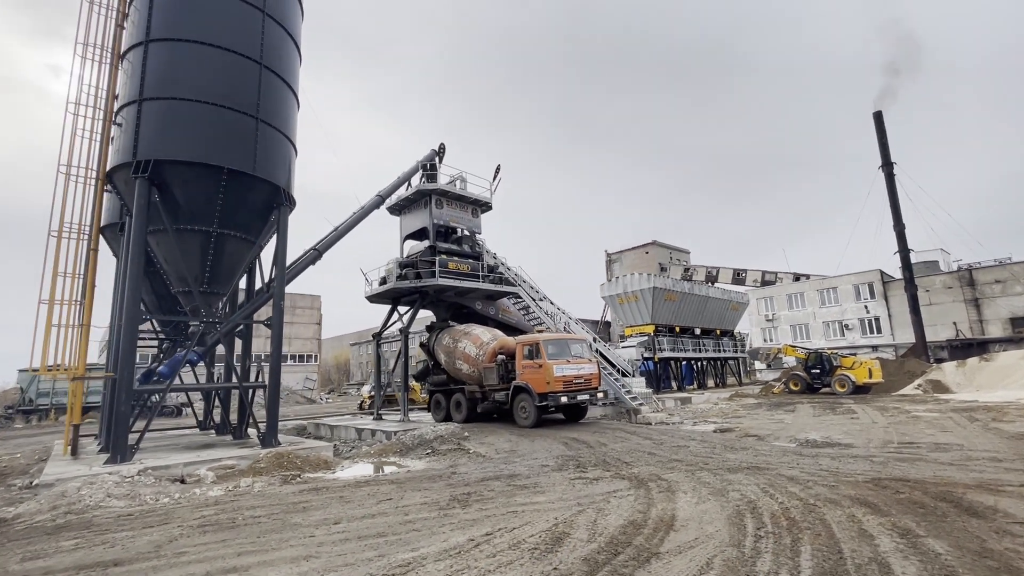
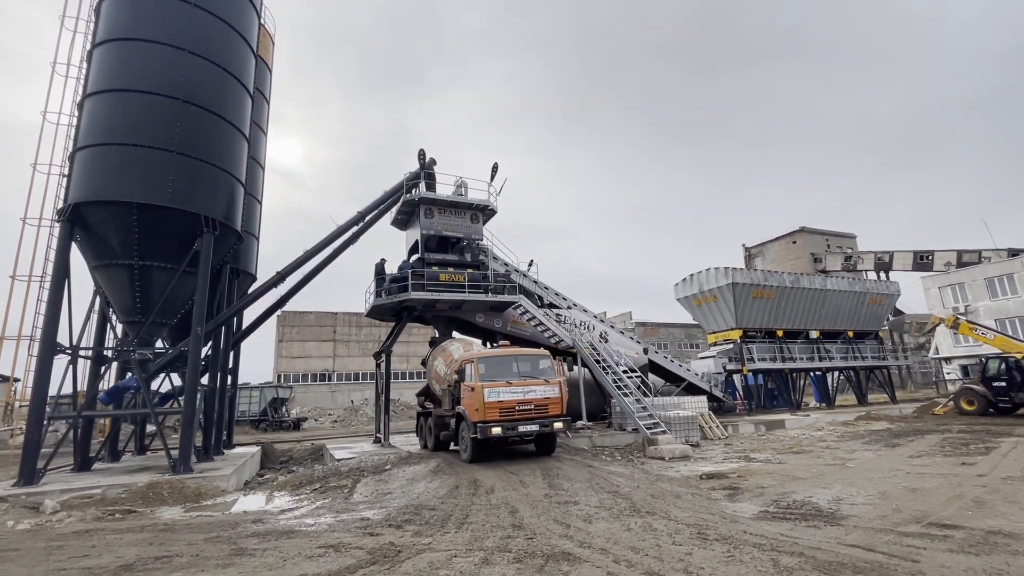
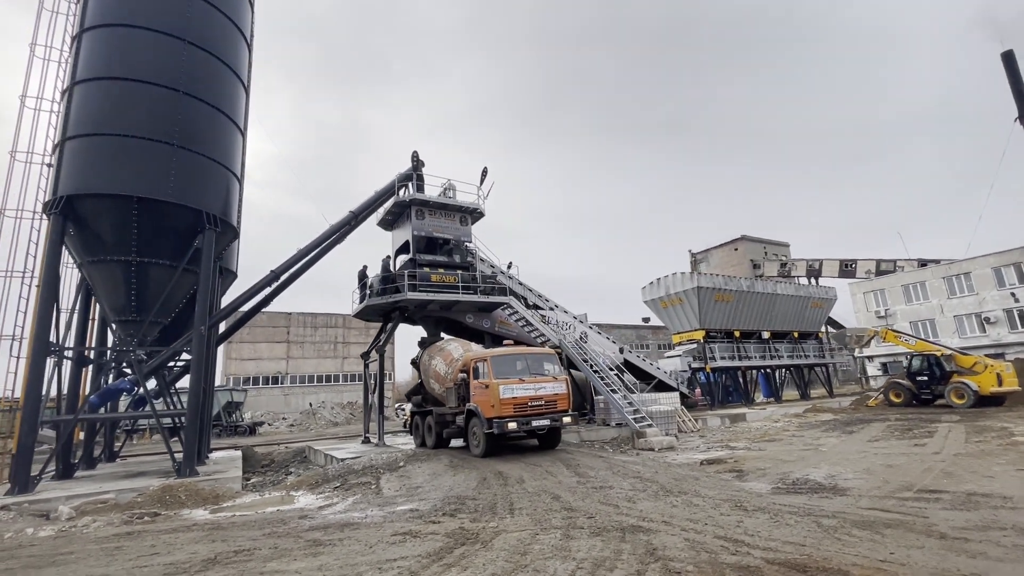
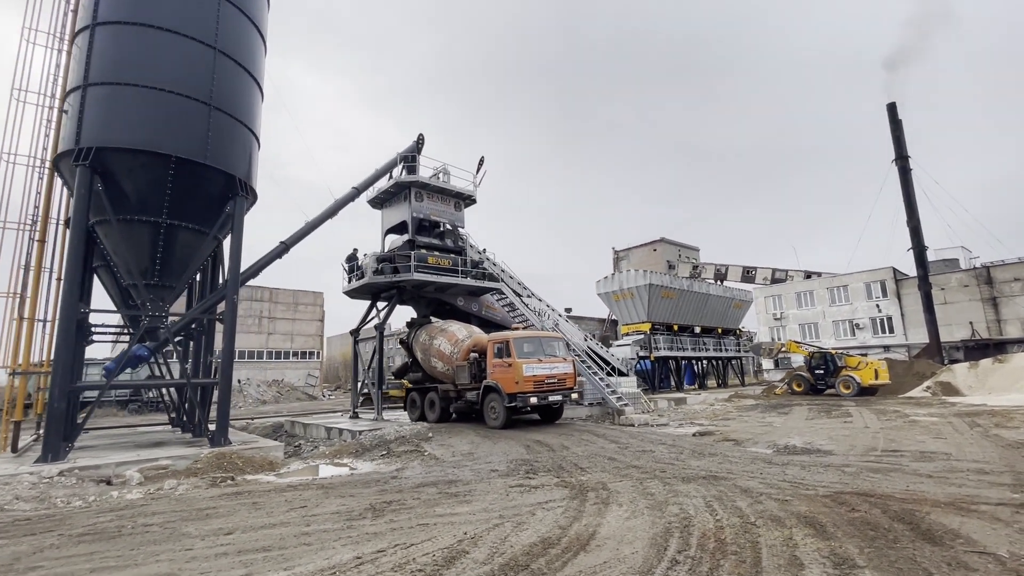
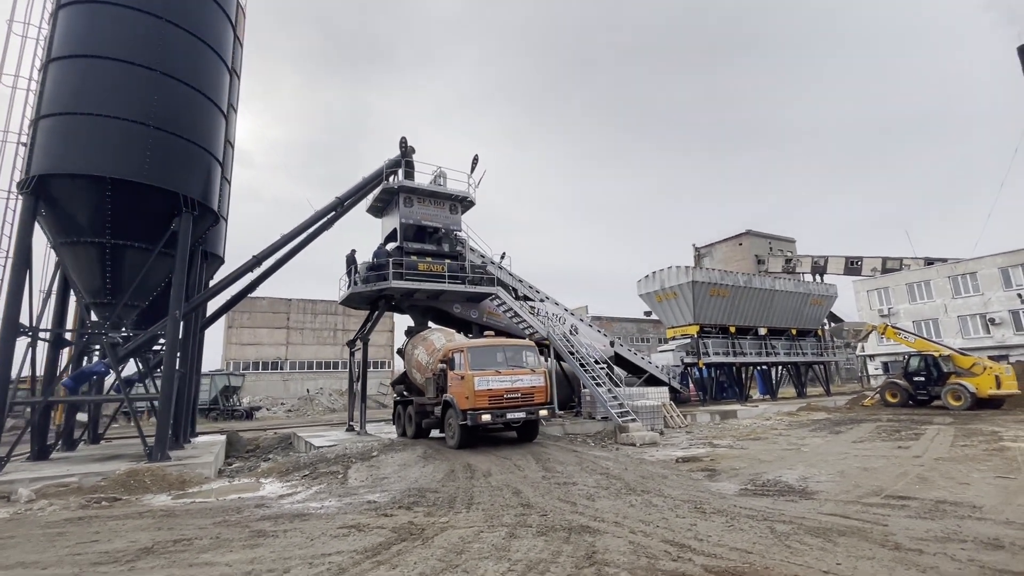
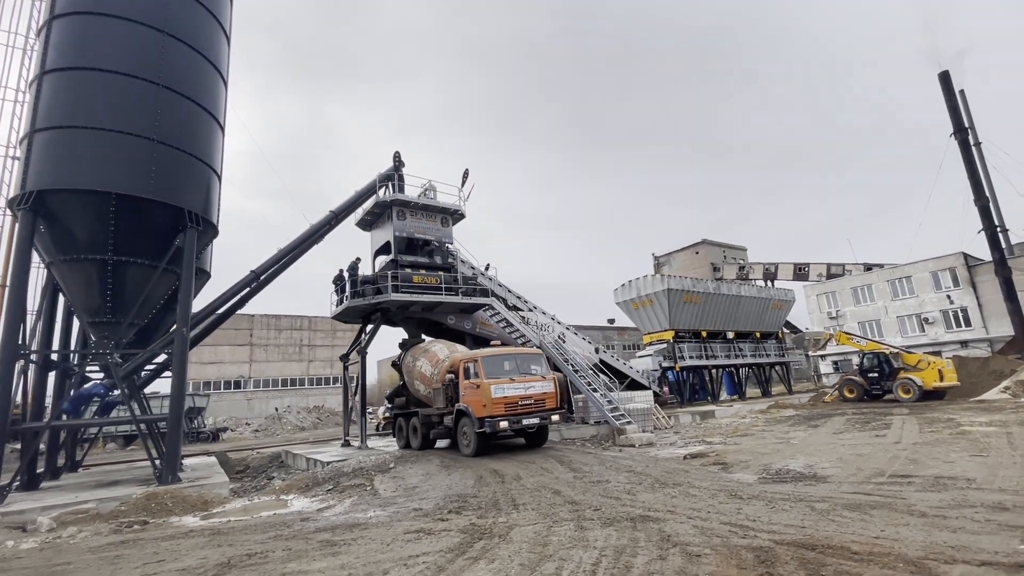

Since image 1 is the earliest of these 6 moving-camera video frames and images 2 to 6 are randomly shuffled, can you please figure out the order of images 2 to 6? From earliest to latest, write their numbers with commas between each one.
4, 6, 3, 5, 2
